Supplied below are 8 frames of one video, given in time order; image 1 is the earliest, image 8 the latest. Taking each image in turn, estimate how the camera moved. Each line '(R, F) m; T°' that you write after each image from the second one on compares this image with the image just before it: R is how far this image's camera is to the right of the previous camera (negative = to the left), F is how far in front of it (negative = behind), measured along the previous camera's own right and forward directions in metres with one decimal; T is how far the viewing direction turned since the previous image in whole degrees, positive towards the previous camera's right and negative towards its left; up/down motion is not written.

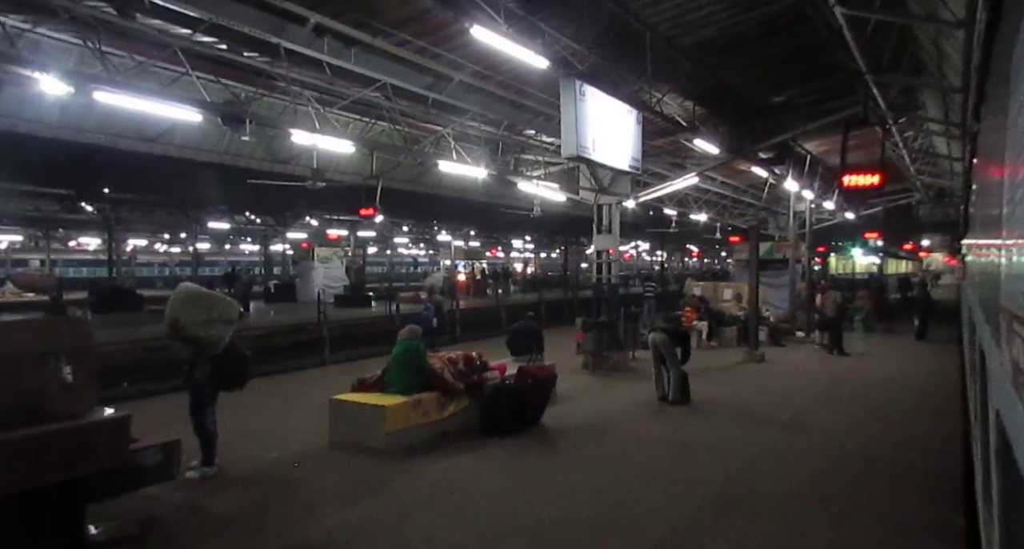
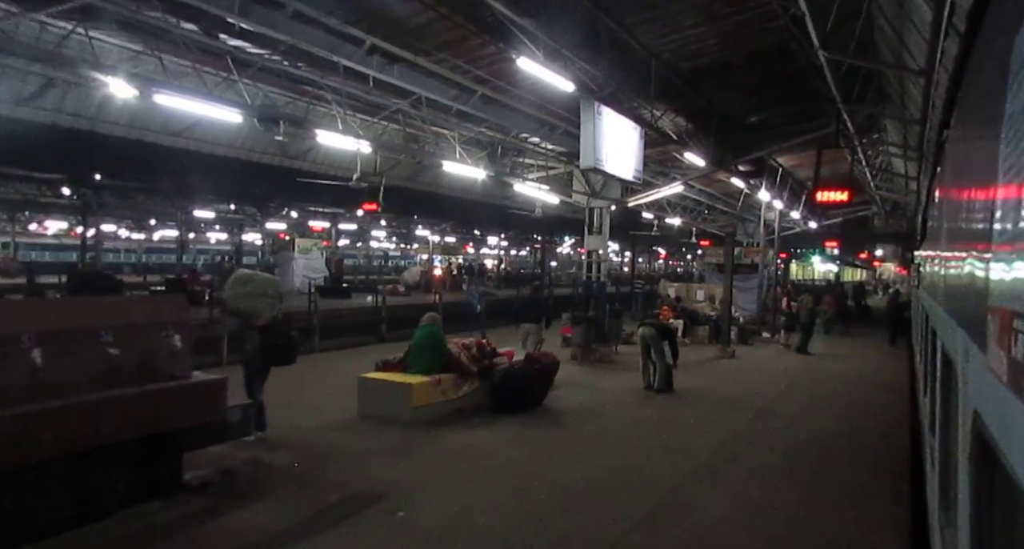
(-0.8, -1.1) m; +3°
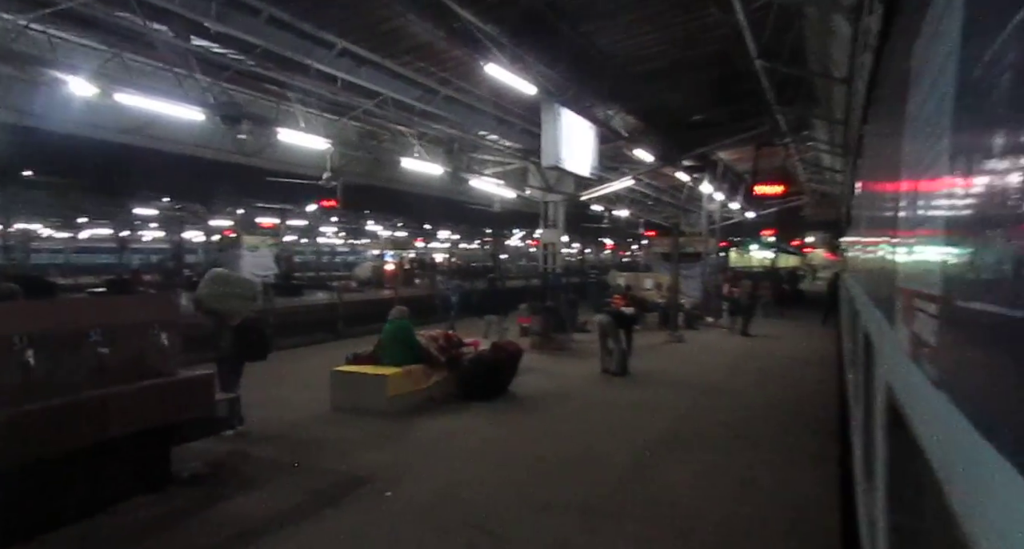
(-0.3, -0.5) m; +5°
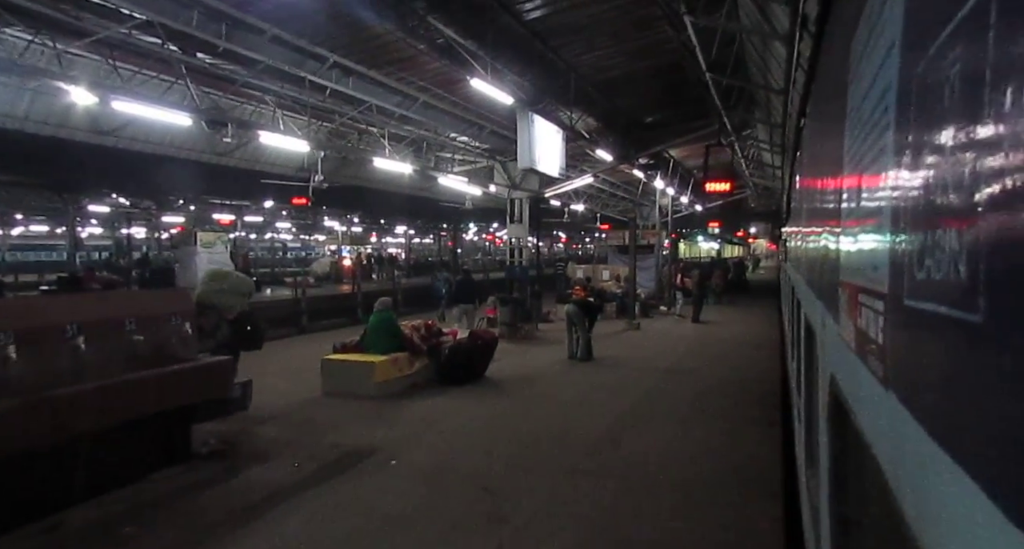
(-0.4, -0.9) m; +4°
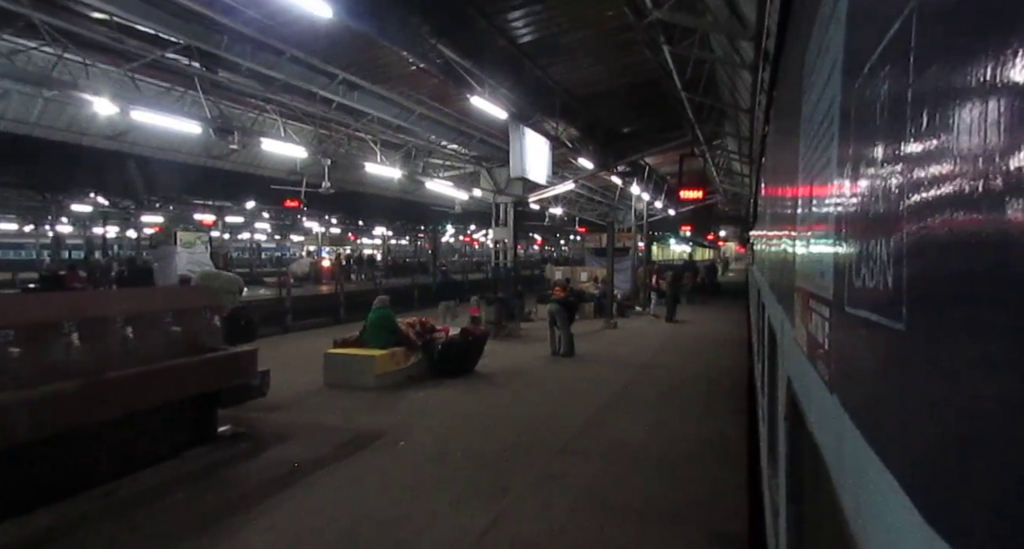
(-0.3, -0.9) m; +2°
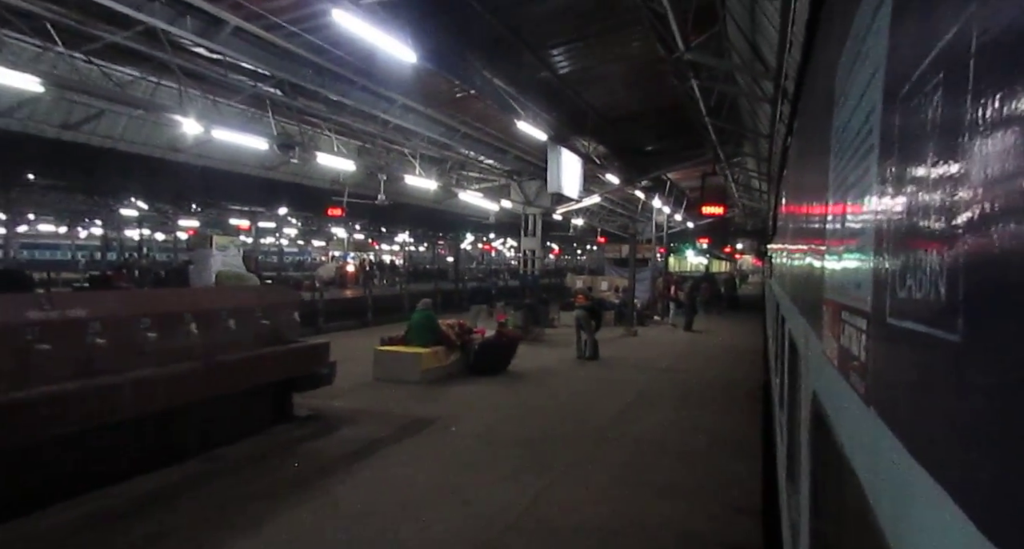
(-0.4, -1.1) m; -1°
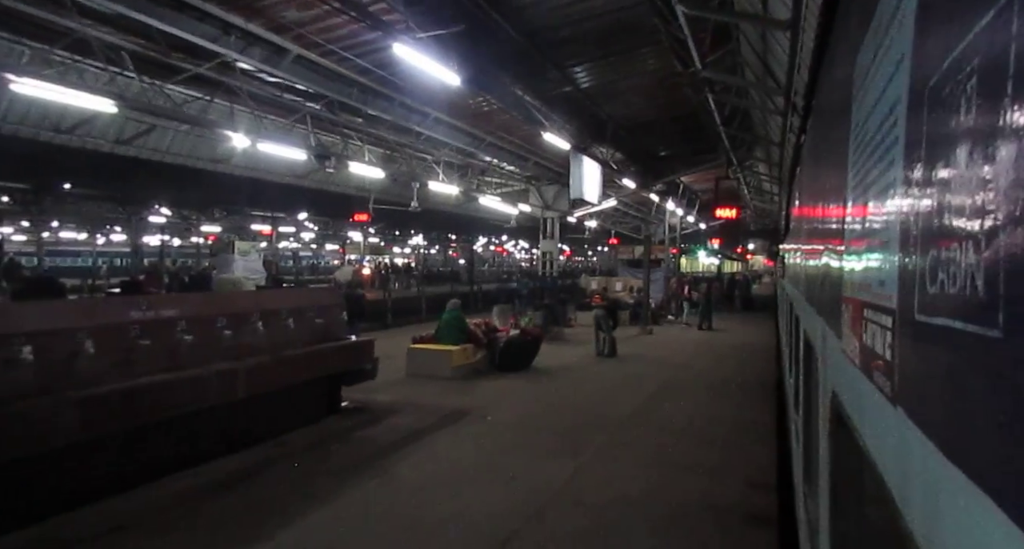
(-0.3, -0.8) m; -1°
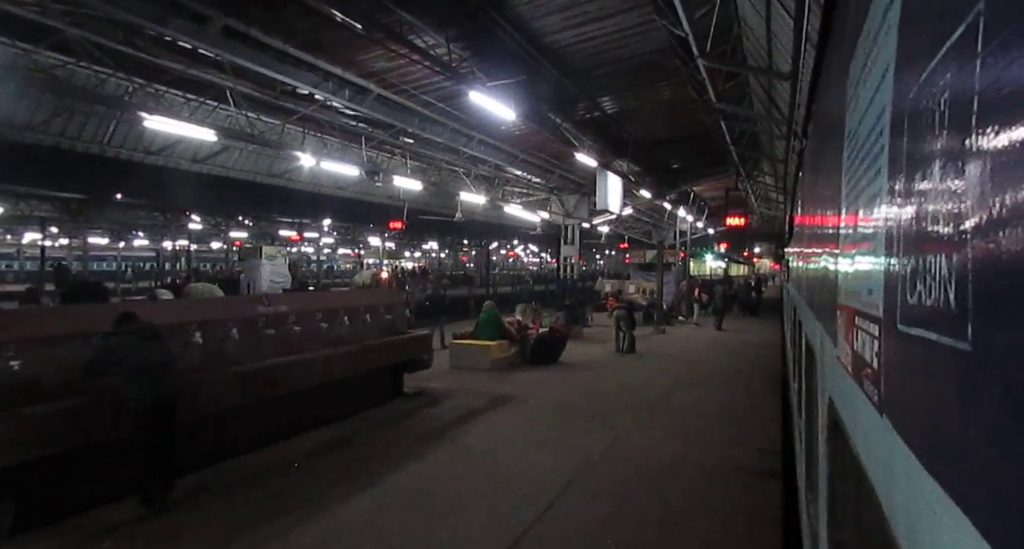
(-0.6, -1.6) m; -1°
